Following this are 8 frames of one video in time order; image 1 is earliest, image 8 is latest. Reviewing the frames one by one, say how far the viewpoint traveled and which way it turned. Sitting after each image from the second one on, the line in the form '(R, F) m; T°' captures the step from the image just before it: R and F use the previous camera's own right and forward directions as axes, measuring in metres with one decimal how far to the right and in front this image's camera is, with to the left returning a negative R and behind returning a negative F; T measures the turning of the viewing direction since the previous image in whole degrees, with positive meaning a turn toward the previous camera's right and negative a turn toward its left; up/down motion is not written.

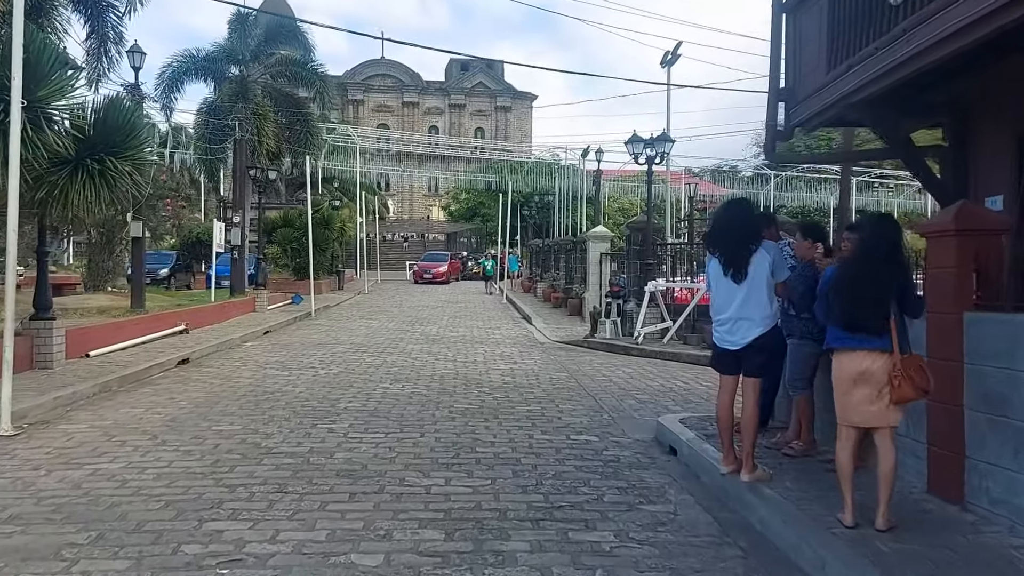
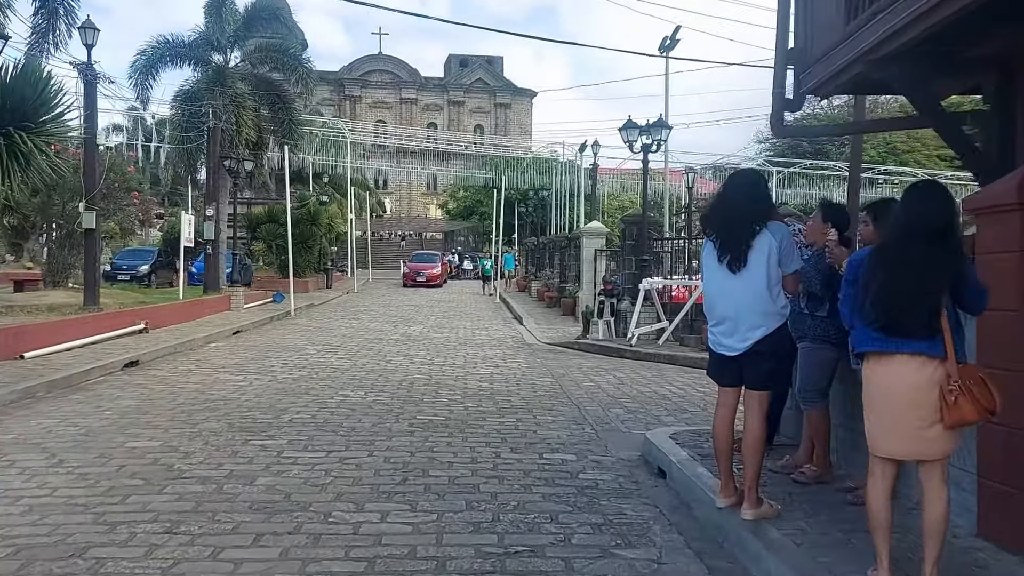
(+0.3, +1.1) m; 0°
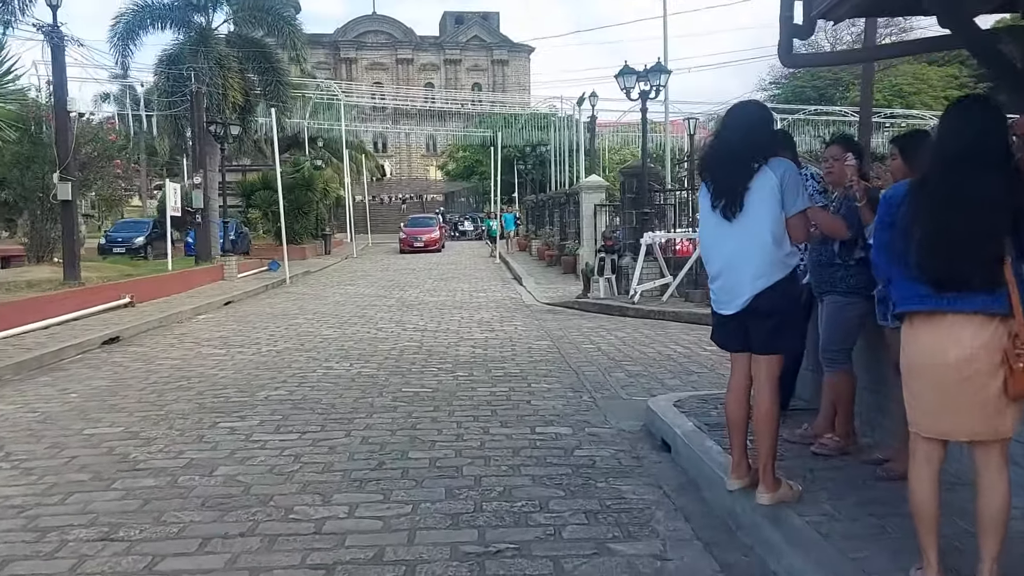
(+0.1, +0.6) m; 0°
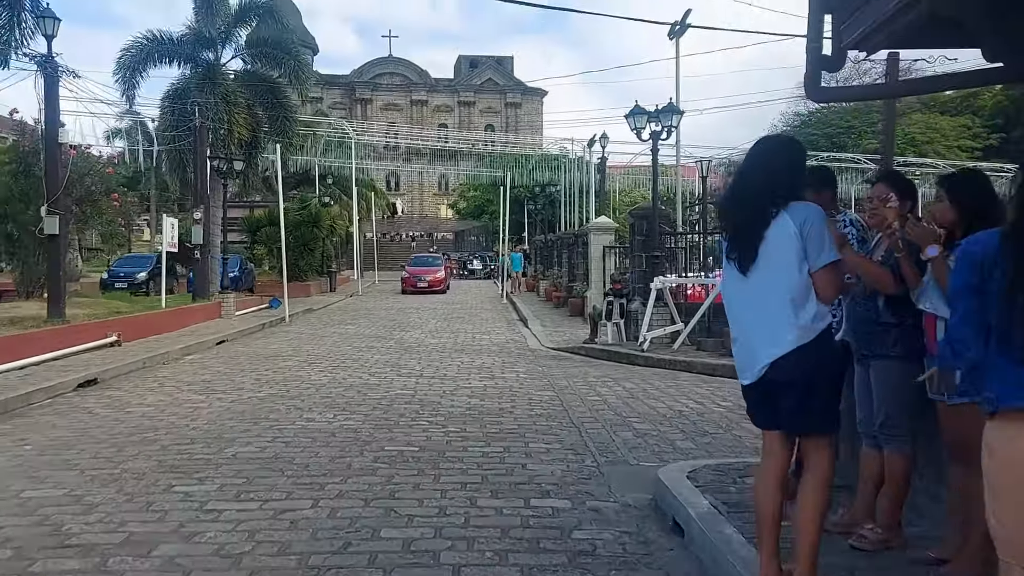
(+0.1, +0.7) m; -1°
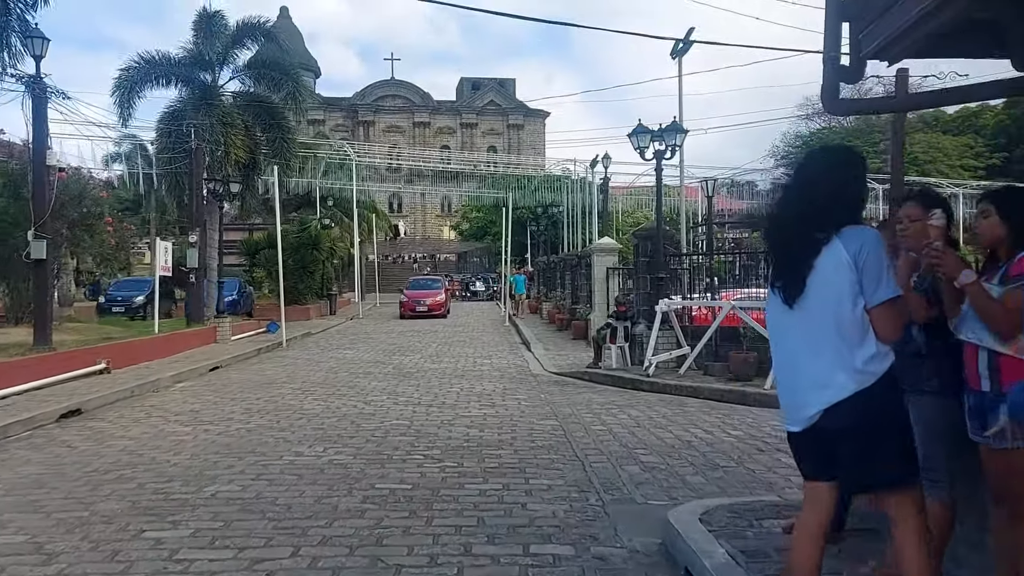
(0.0, +0.4) m; 0°
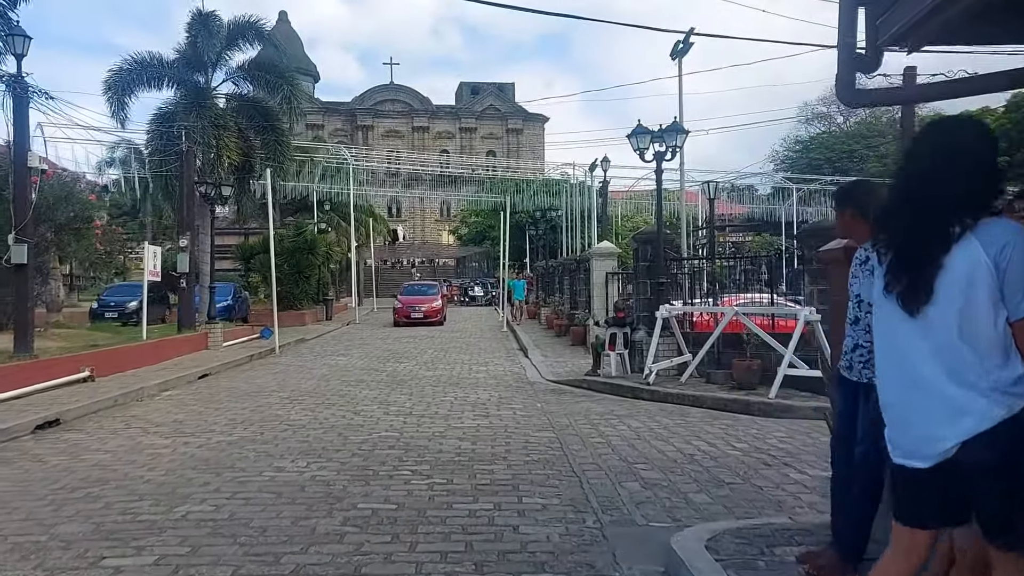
(+0.1, +0.4) m; 0°
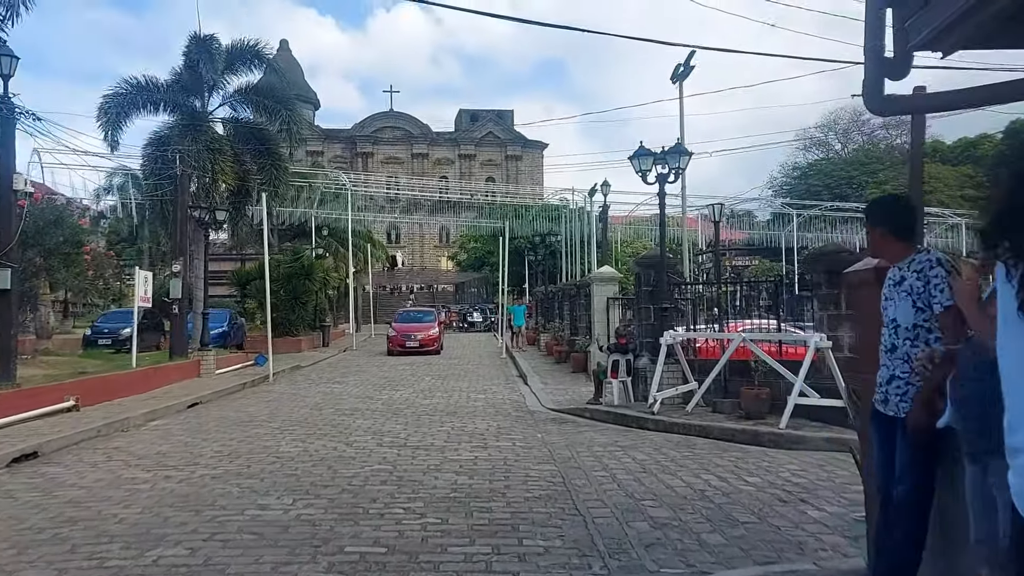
(0.0, +0.4) m; 0°
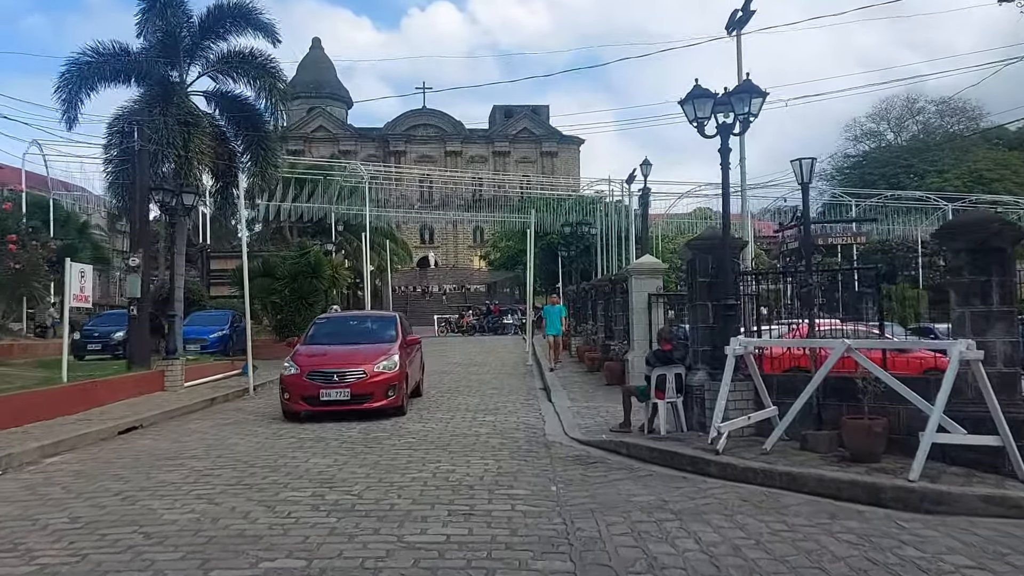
(+0.3, +3.4) m; -3°
